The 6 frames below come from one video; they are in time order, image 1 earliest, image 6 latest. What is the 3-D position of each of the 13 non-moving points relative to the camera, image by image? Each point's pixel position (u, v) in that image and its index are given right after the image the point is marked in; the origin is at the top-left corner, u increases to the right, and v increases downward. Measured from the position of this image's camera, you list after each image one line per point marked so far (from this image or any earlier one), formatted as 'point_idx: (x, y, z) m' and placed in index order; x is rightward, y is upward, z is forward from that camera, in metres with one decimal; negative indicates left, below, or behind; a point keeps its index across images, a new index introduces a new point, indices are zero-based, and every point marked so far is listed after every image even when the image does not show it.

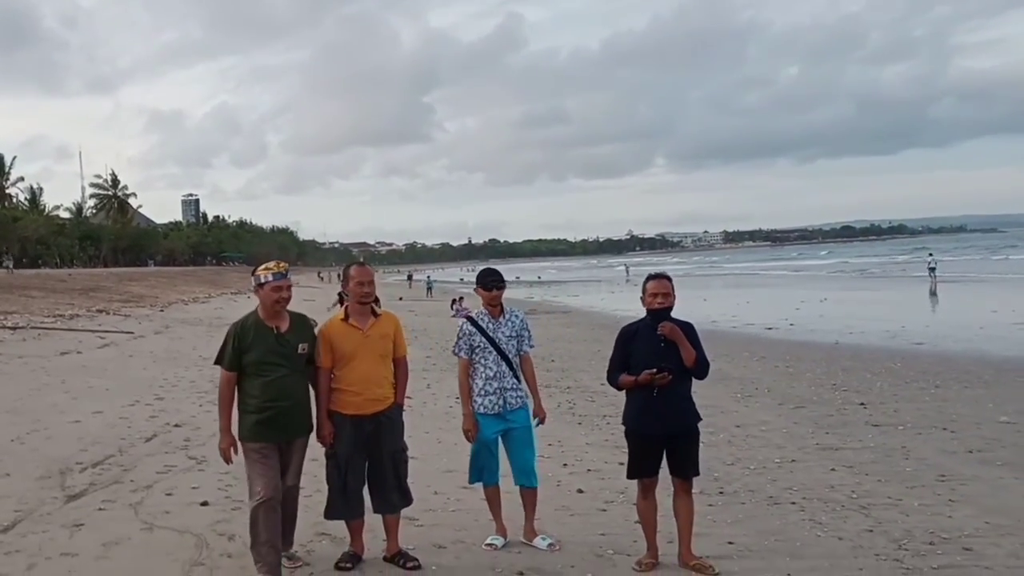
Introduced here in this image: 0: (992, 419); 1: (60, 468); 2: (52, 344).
0: (+6.0, -1.4, +10.9) m
1: (-4.0, -1.6, +7.8) m
2: (-8.7, -1.0, +16.7) m
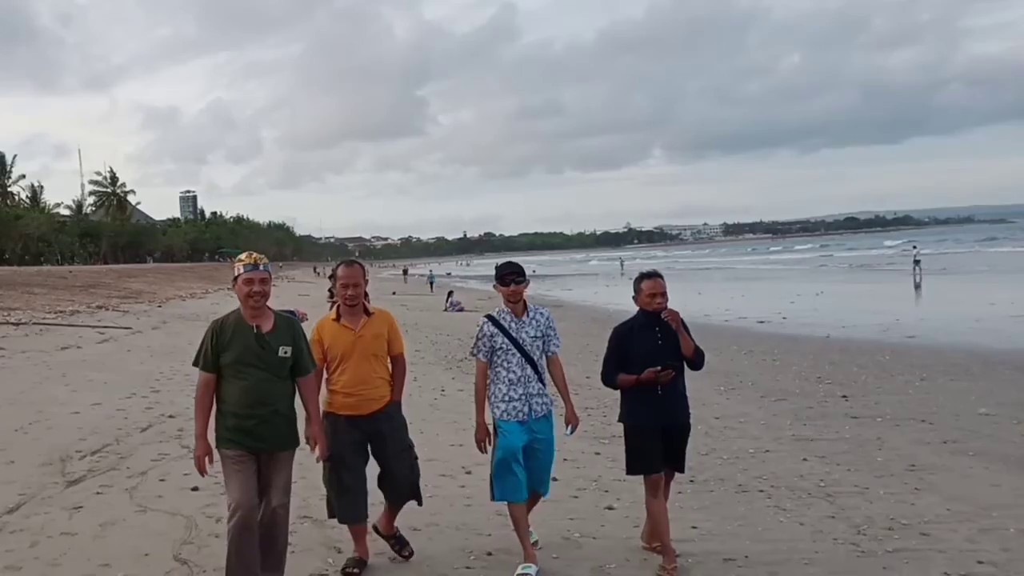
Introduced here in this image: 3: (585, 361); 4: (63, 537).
0: (+5.8, -1.3, +11.1) m
1: (-4.2, -1.6, +8.0) m
2: (-8.9, -1.0, +16.9) m
3: (+1.4, -1.4, +17.0) m
4: (-3.0, -1.7, +5.8) m
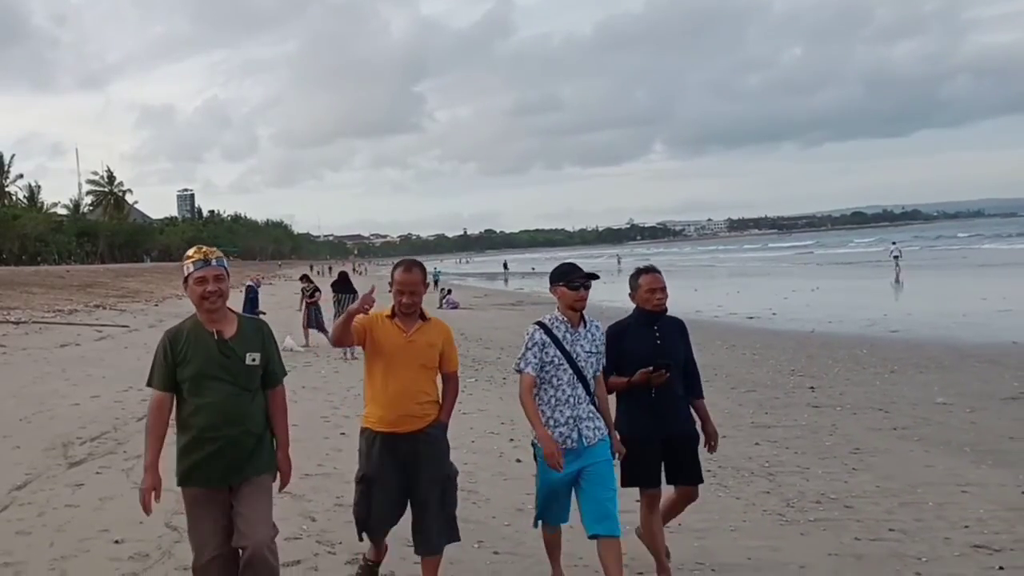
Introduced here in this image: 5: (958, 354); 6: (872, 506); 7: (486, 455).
0: (+5.5, -1.3, +11.7) m
1: (-4.5, -1.5, +8.6) m
2: (-9.2, -1.0, +17.4) m
3: (+1.1, -1.4, +17.6) m
4: (-3.3, -1.6, +6.4) m
5: (+7.2, -1.1, +14.4) m
6: (+2.7, -1.6, +6.5) m
7: (-0.3, -1.6, +8.4) m
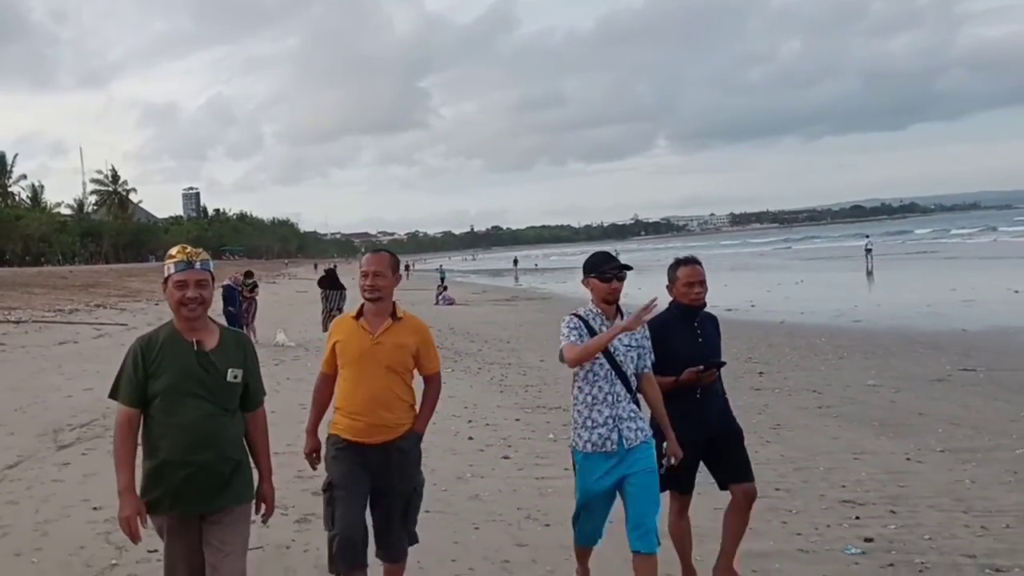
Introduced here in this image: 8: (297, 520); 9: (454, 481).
0: (+5.0, -1.1, +12.5) m
1: (-4.9, -1.5, +9.5) m
2: (-9.6, -1.0, +18.4) m
3: (+0.7, -1.2, +18.4) m
4: (-3.8, -1.6, +7.3) m
5: (+6.8, -0.9, +15.2) m
6: (+2.2, -1.5, +7.3) m
7: (-0.7, -1.6, +9.3) m
8: (-1.5, -1.7, +6.3) m
9: (-0.5, -1.6, +7.3) m
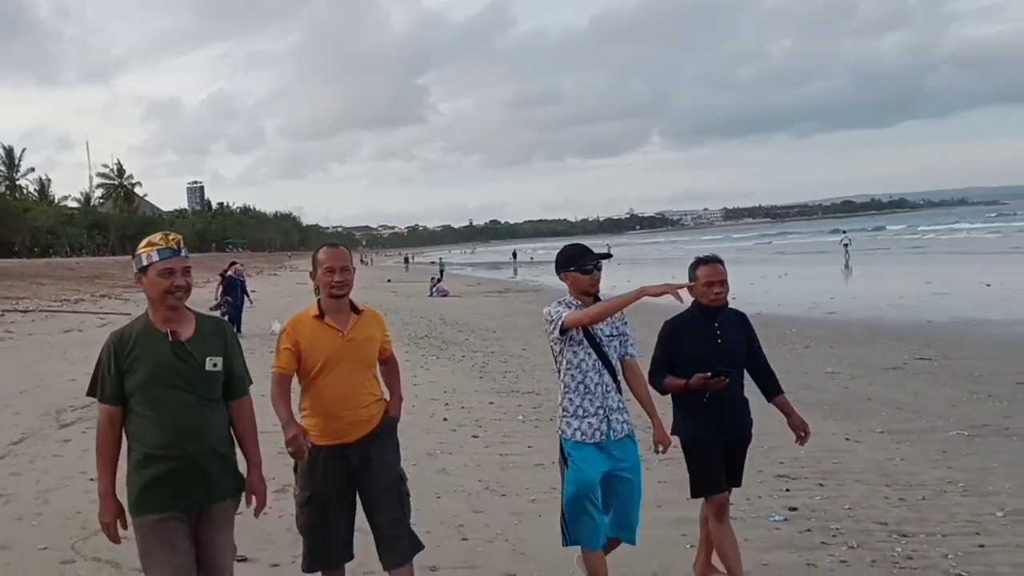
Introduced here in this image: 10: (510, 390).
0: (+4.7, -1.0, +13.1) m
1: (-5.3, -1.4, +10.0) m
2: (-9.9, -0.7, +18.9) m
3: (+0.3, -1.1, +19.0) m
4: (-4.1, -1.5, +7.8) m
5: (+6.5, -0.8, +15.7) m
6: (+1.8, -1.5, +7.9) m
7: (-1.1, -1.4, +9.8) m
8: (-1.8, -1.6, +6.8) m
9: (-0.8, -1.5, +7.8) m
10: (0.0, -1.4, +11.8) m
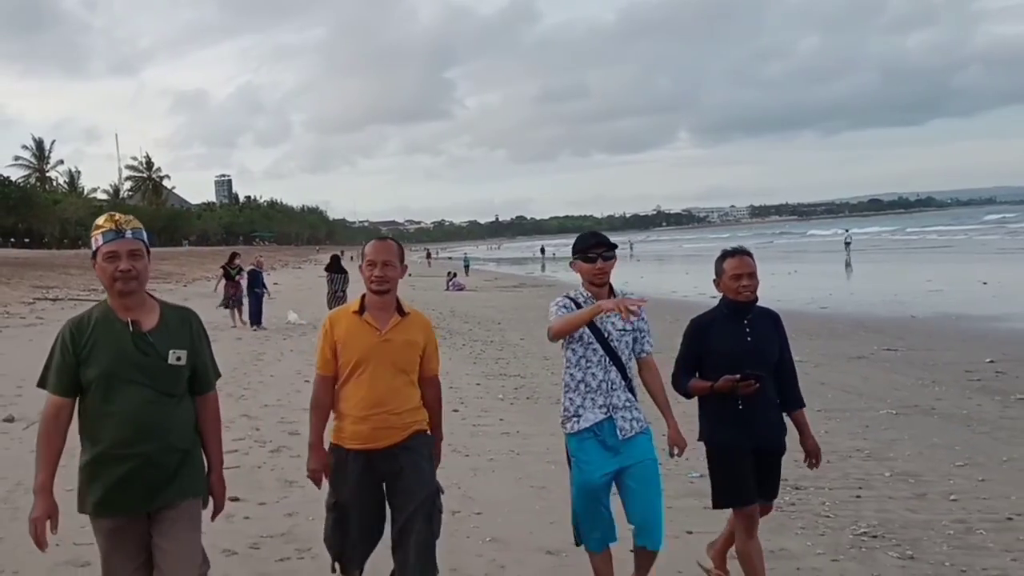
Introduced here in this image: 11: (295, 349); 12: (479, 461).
0: (+4.6, -0.9, +13.9) m
1: (-5.5, -1.2, +11.2) m
2: (-9.9, -0.5, +20.2) m
3: (+0.4, -0.9, +19.9) m
4: (-4.4, -1.4, +8.9) m
5: (+6.4, -0.7, +16.5) m
6: (+1.6, -1.4, +8.8) m
7: (-1.3, -1.3, +10.9) m
8: (-2.2, -1.4, +7.8) m
9: (-1.1, -1.4, +8.8) m
10: (-0.2, -1.2, +12.8) m
11: (-3.8, -1.1, +15.2) m
12: (-0.3, -1.5, +7.5) m
